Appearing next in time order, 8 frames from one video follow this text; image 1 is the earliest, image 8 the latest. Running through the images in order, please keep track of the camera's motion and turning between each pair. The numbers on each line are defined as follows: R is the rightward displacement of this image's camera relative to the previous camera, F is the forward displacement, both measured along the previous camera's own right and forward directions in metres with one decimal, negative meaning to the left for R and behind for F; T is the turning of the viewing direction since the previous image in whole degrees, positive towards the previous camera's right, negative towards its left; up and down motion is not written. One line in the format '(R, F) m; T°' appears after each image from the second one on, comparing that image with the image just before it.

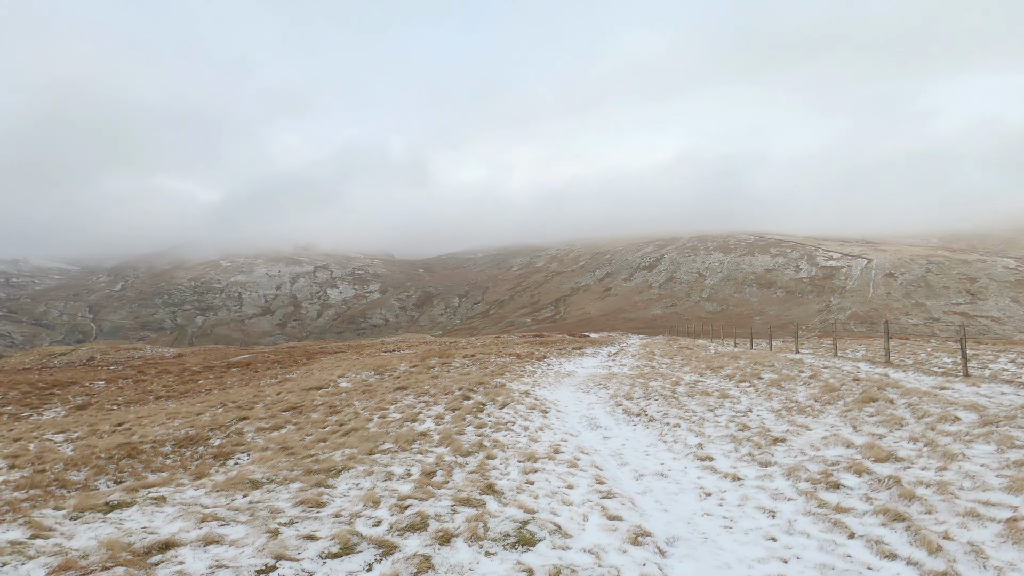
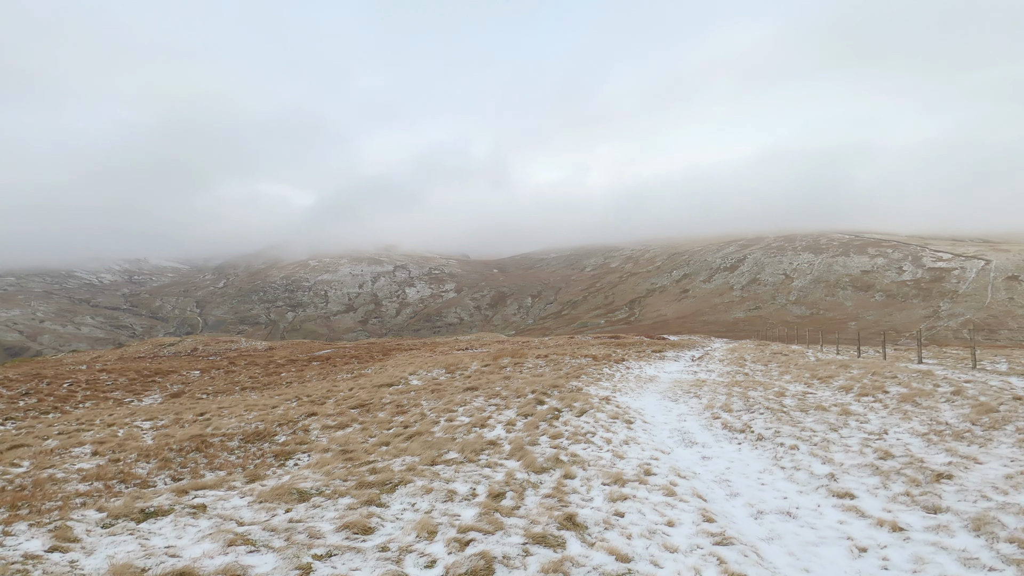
(-0.2, +1.4) m; -8°
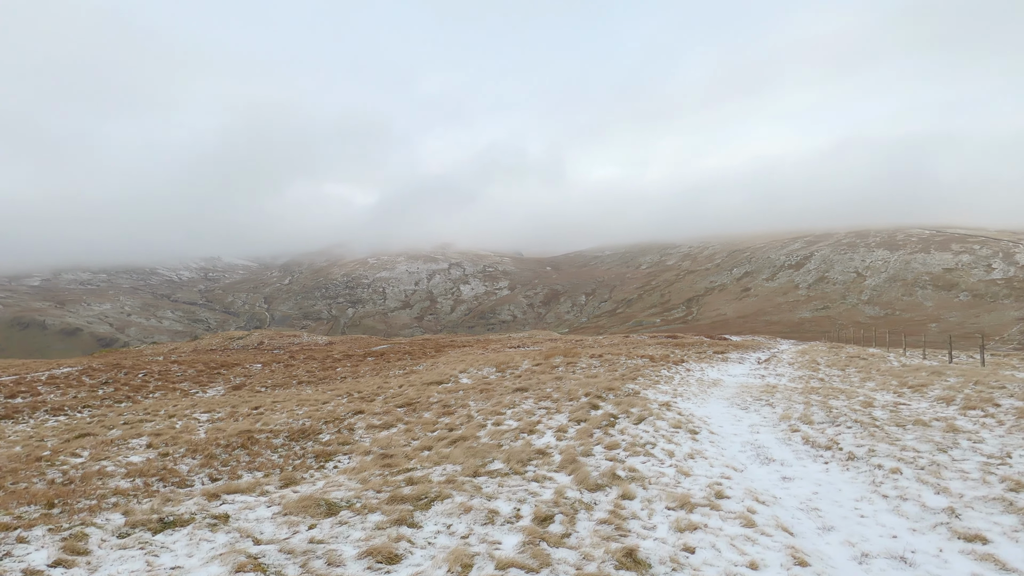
(0.0, +0.9) m; -6°
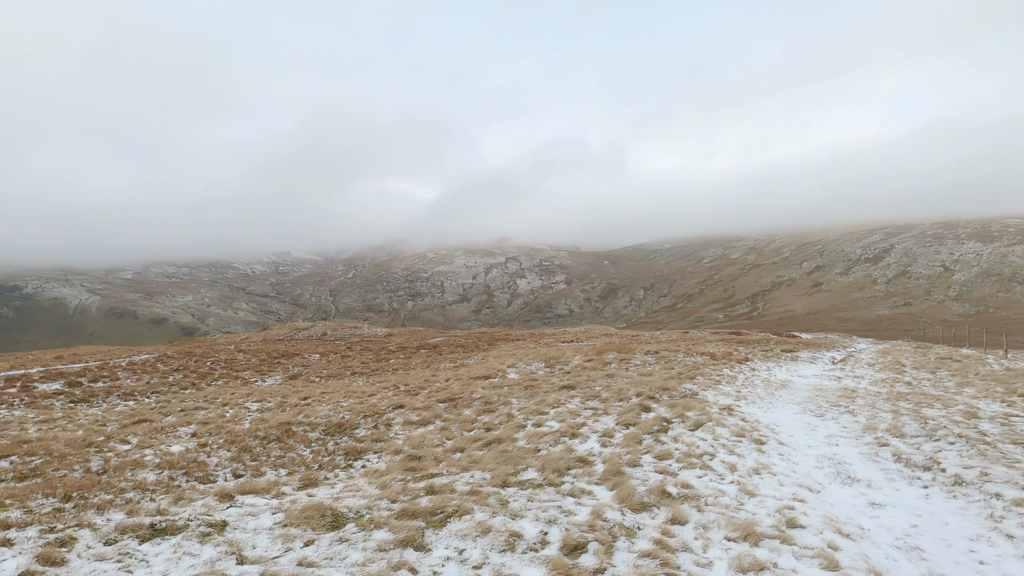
(+0.3, +0.9) m; -6°
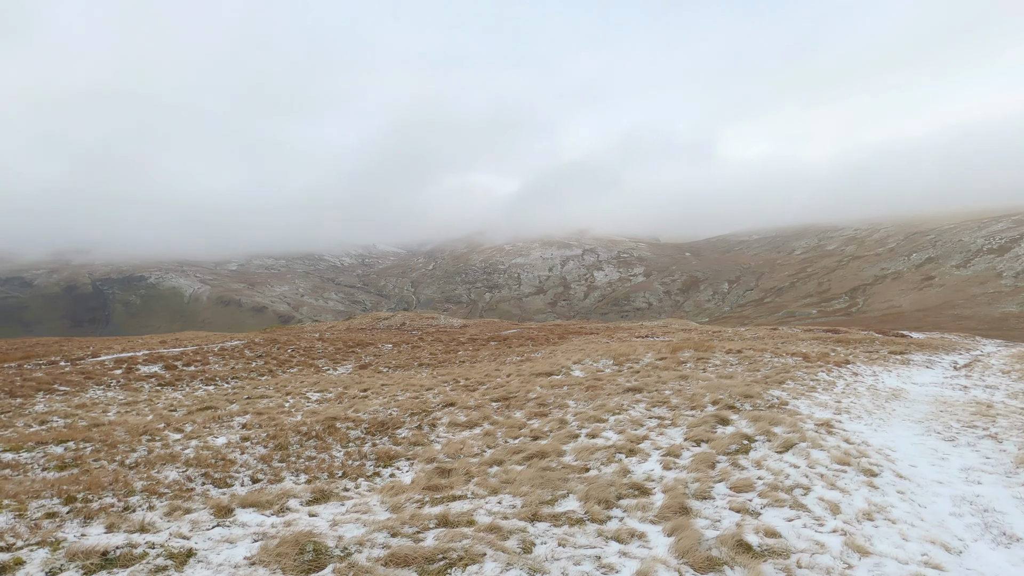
(+0.5, +1.4) m; -8°
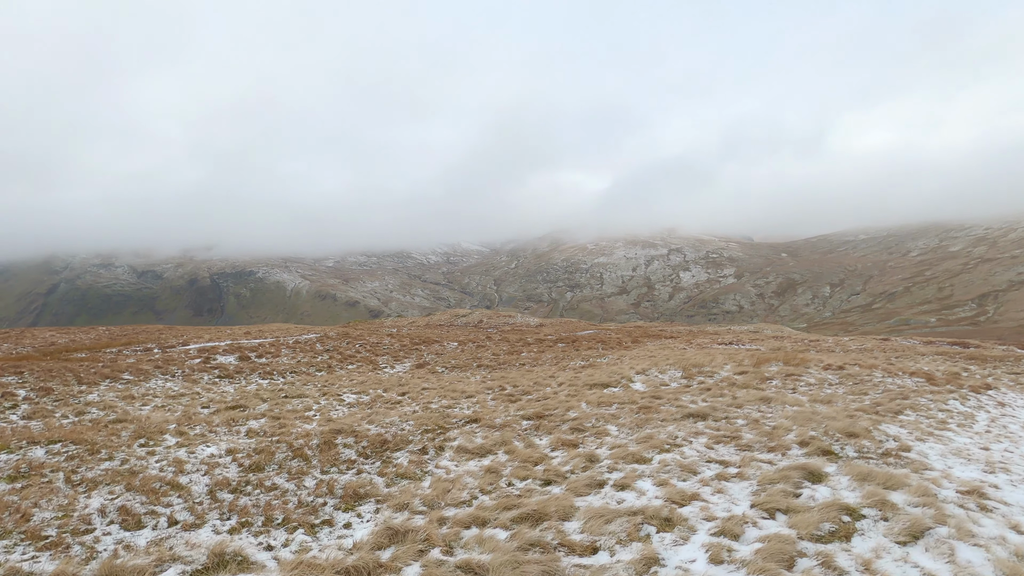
(+1.1, +2.4) m; -9°
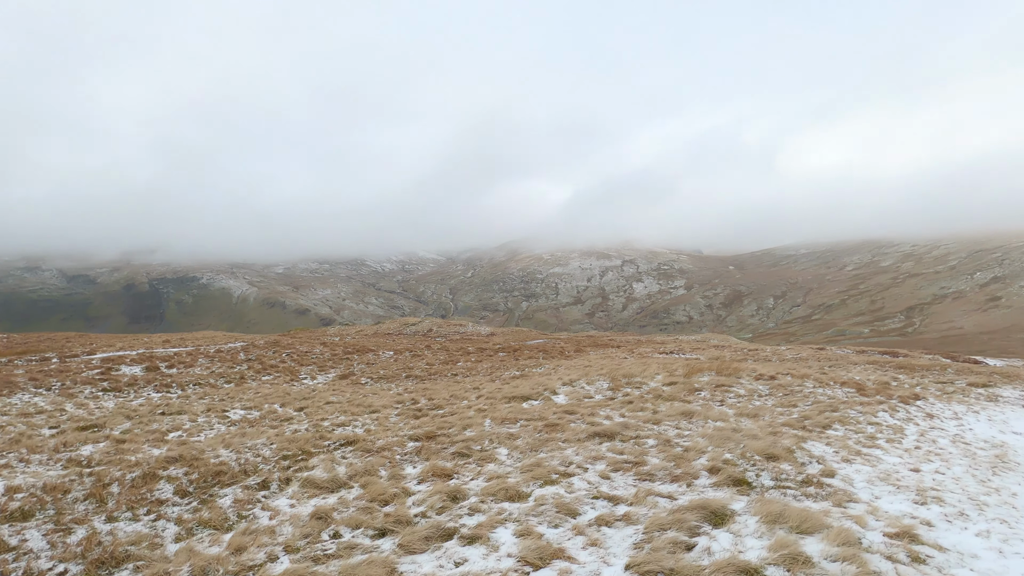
(+1.4, +1.7) m; +5°
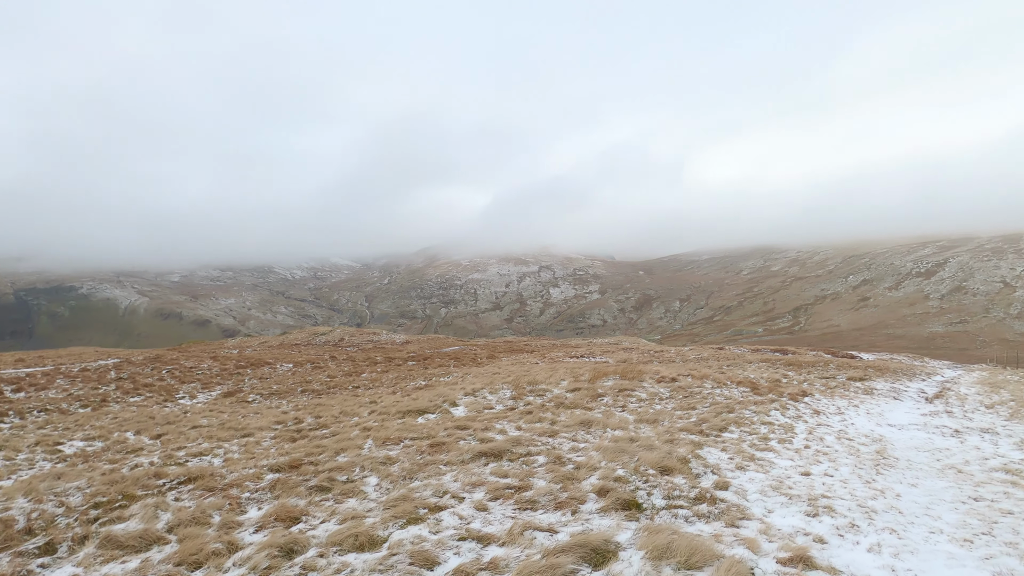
(+0.7, +1.0) m; +9°
